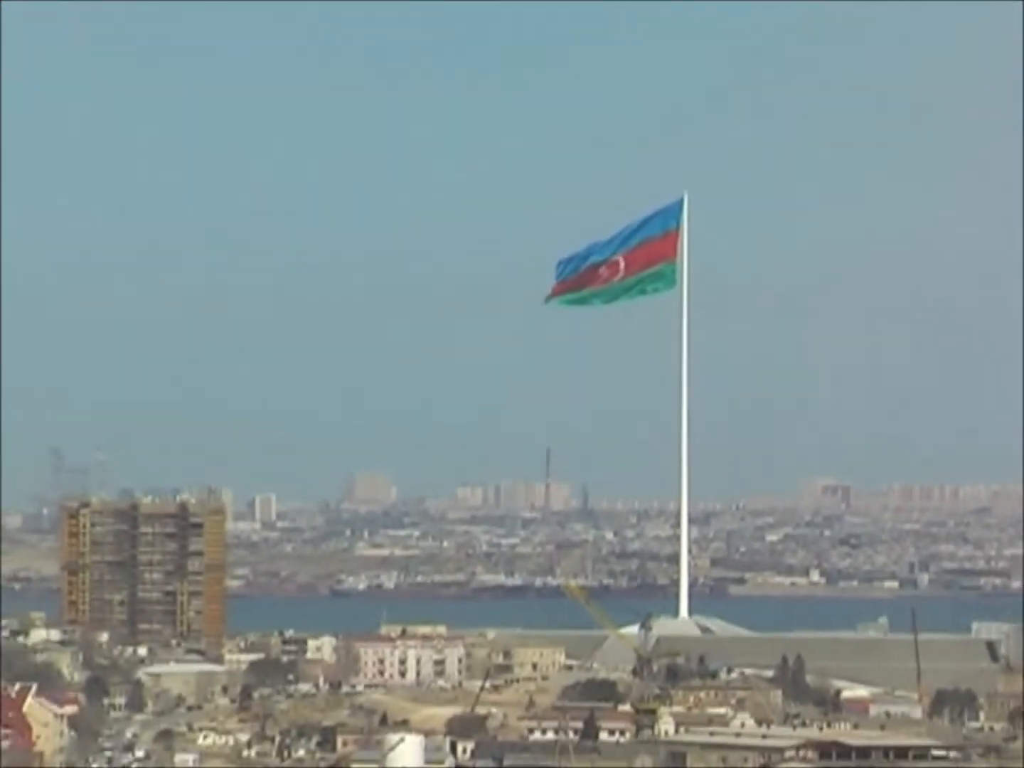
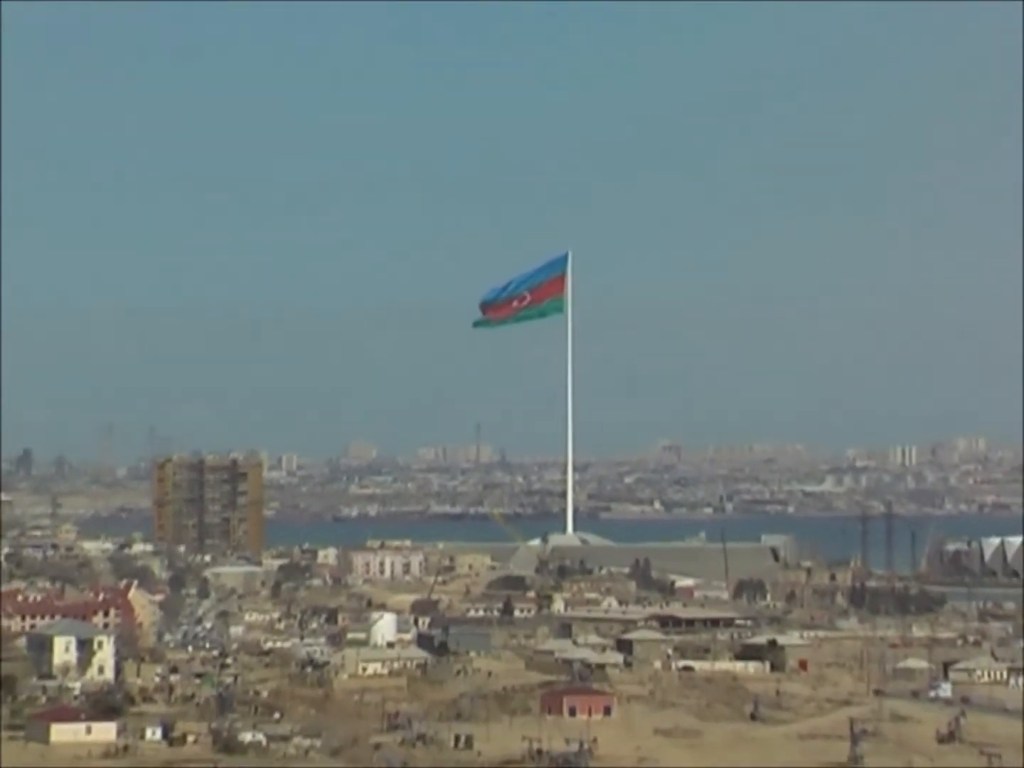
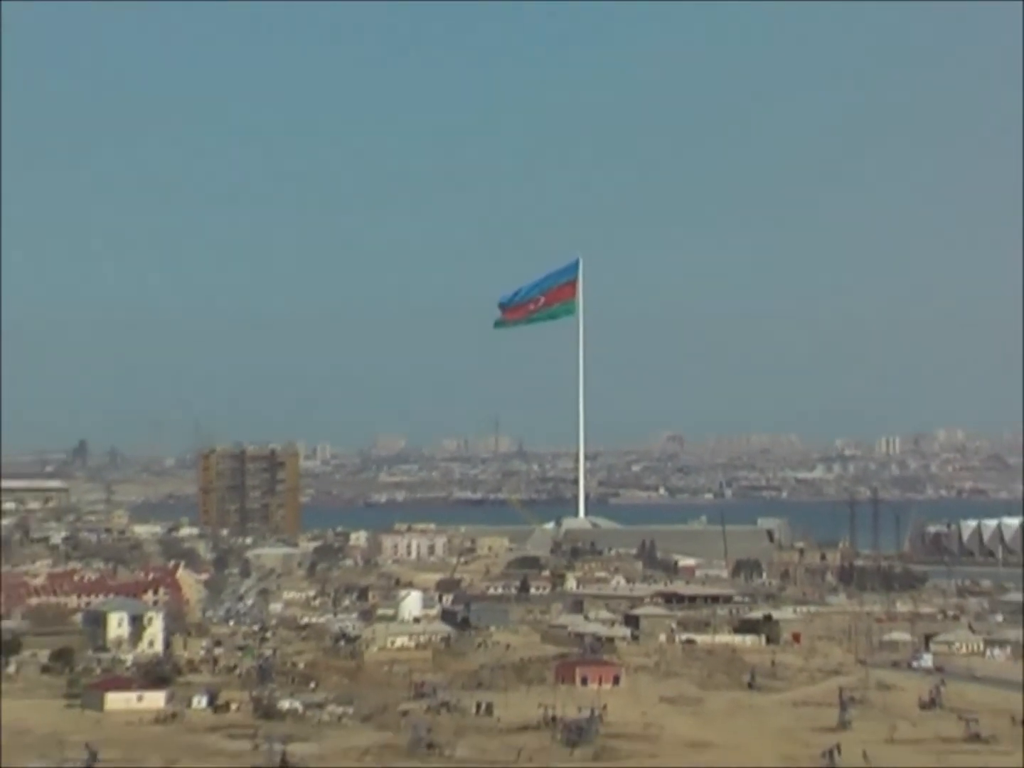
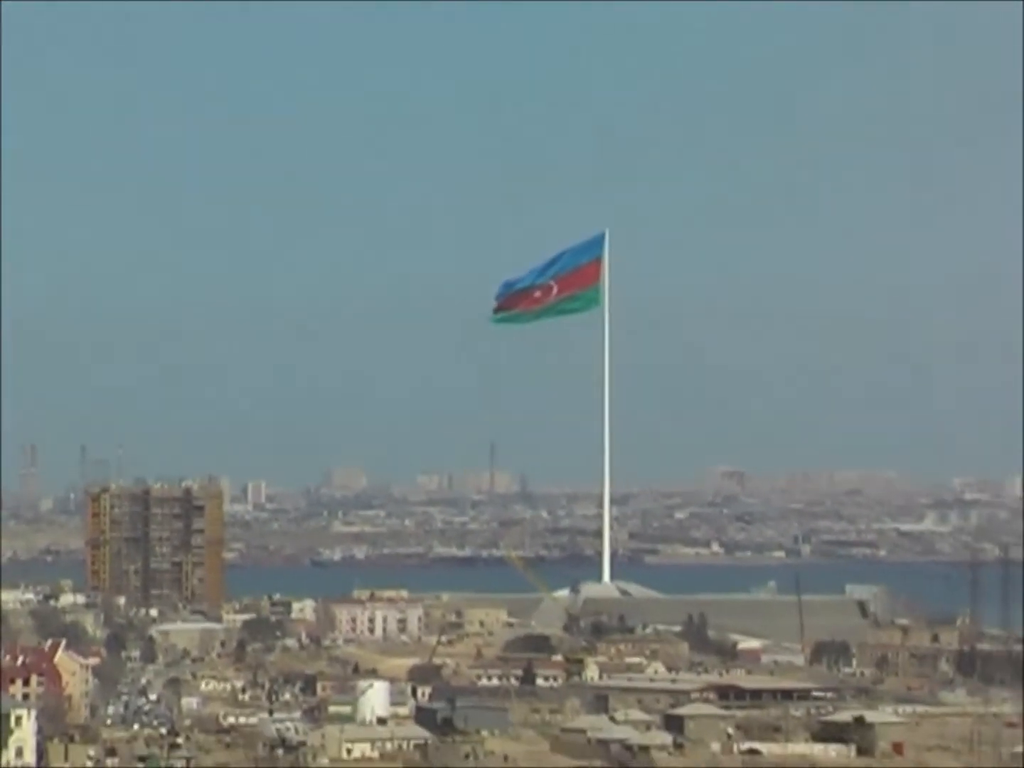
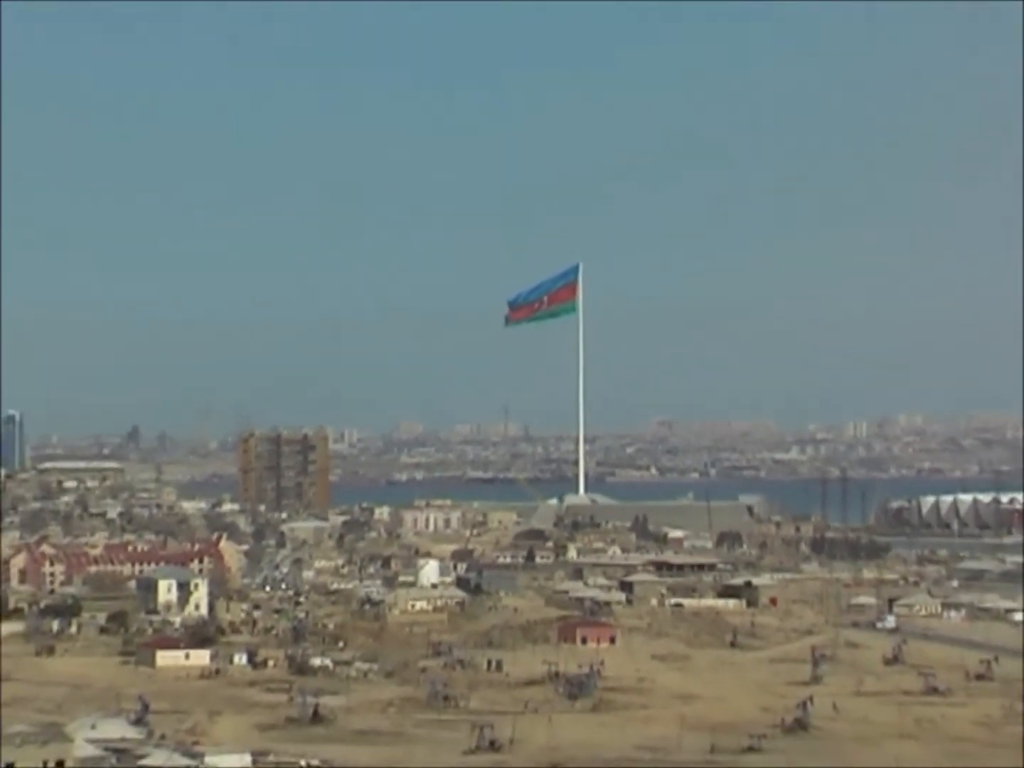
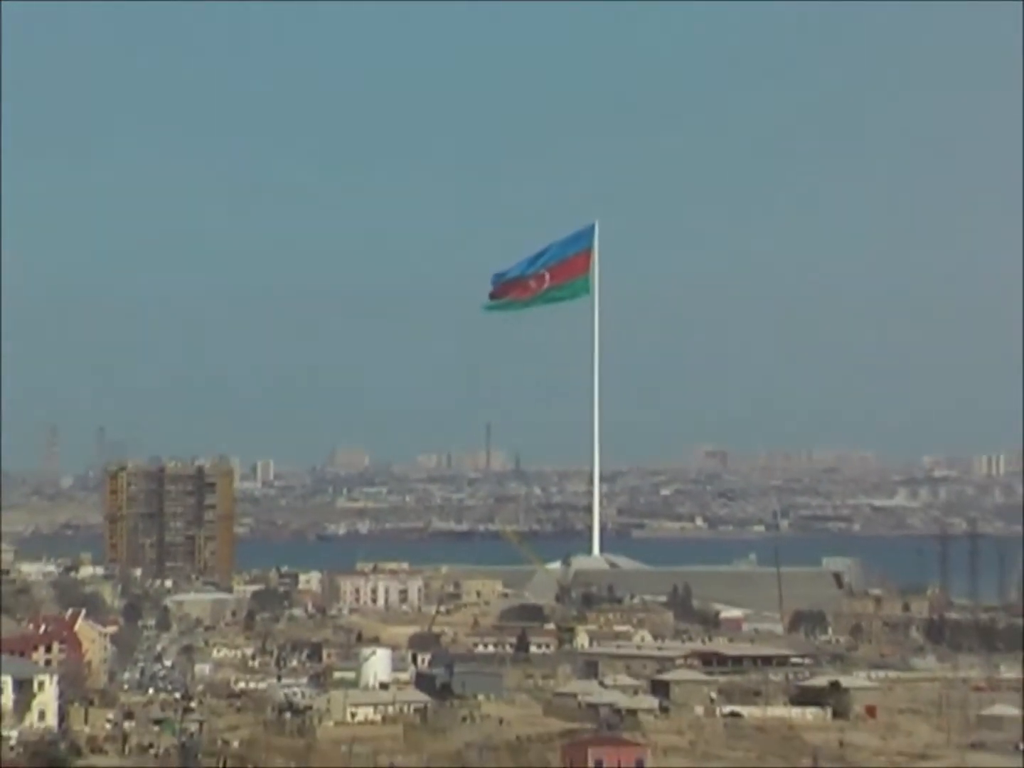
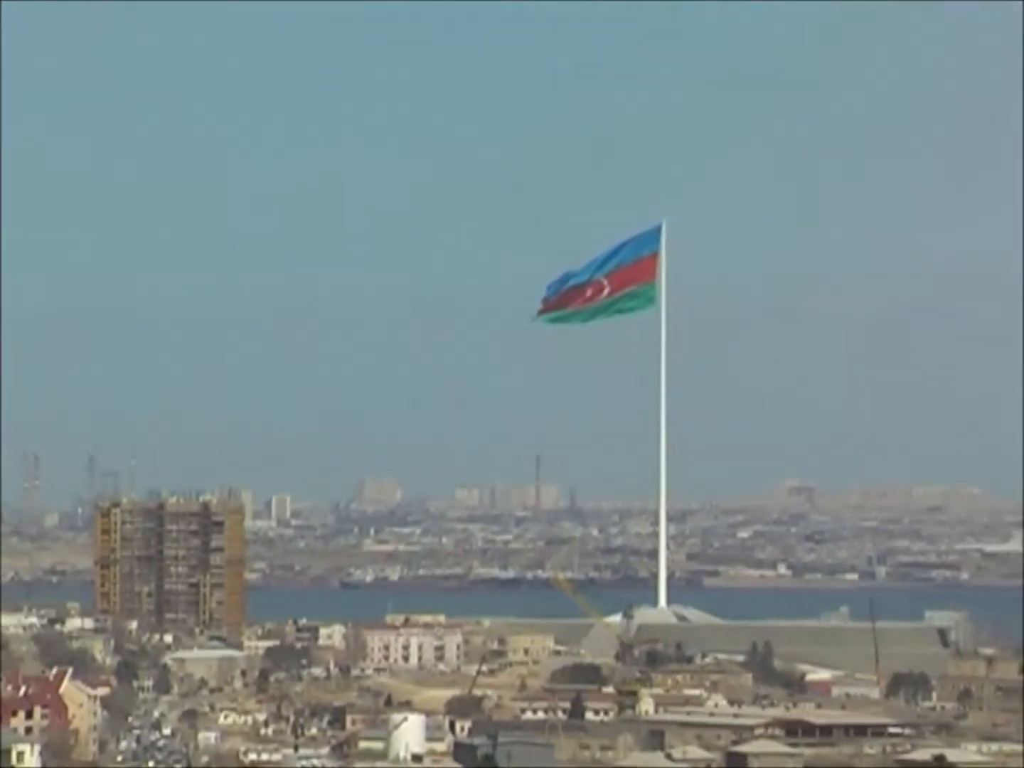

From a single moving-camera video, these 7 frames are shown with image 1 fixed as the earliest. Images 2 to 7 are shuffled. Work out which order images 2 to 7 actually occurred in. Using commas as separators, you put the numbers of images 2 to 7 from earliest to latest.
7, 4, 6, 2, 3, 5
